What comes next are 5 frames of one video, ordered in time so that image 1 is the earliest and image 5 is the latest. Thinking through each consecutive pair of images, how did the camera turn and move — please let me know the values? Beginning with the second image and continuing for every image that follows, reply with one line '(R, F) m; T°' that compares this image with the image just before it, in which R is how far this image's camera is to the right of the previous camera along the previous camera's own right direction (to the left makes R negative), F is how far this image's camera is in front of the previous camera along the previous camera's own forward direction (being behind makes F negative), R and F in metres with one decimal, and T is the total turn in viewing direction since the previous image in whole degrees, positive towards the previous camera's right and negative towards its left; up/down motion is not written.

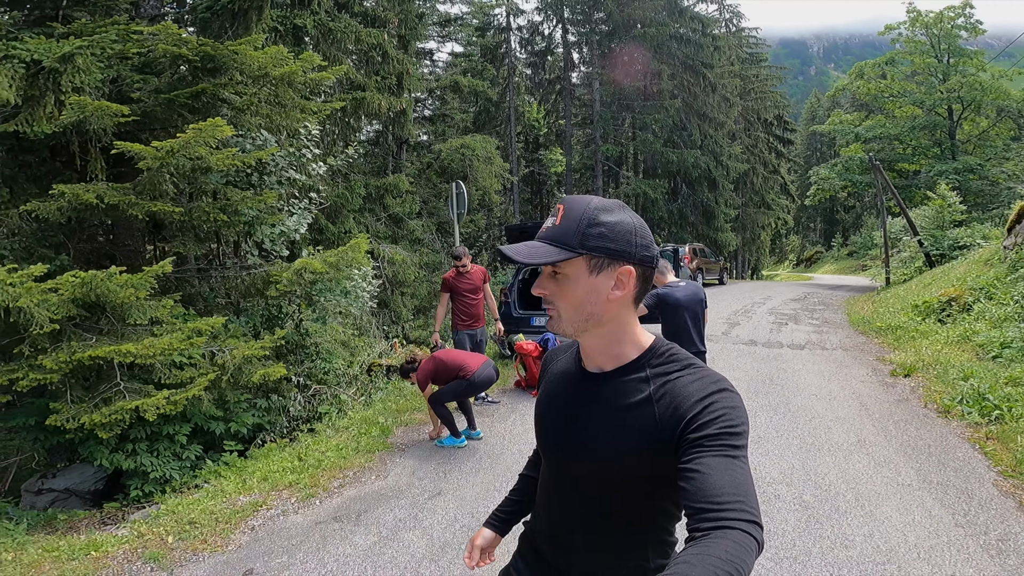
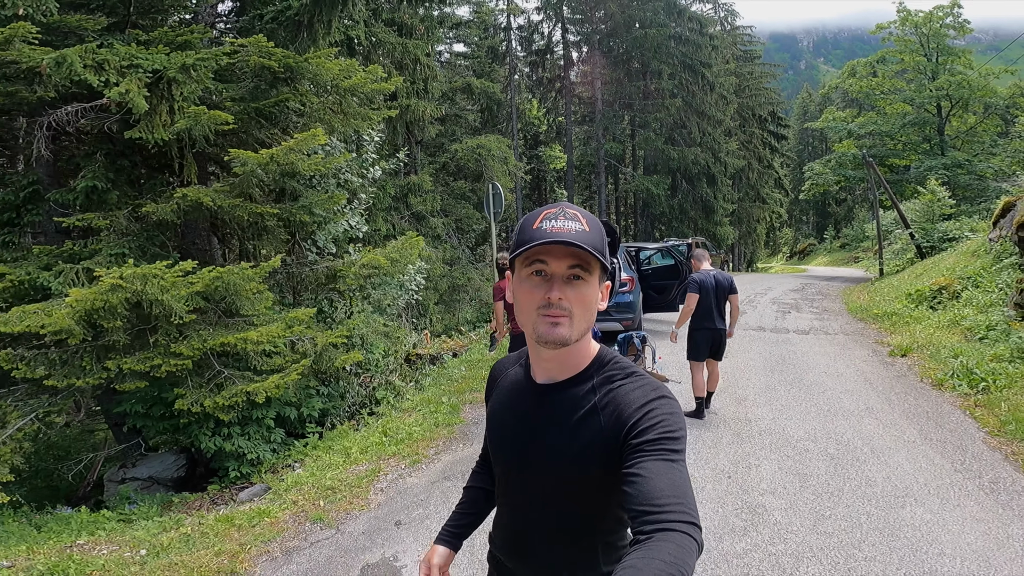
(-0.6, -0.6) m; +1°
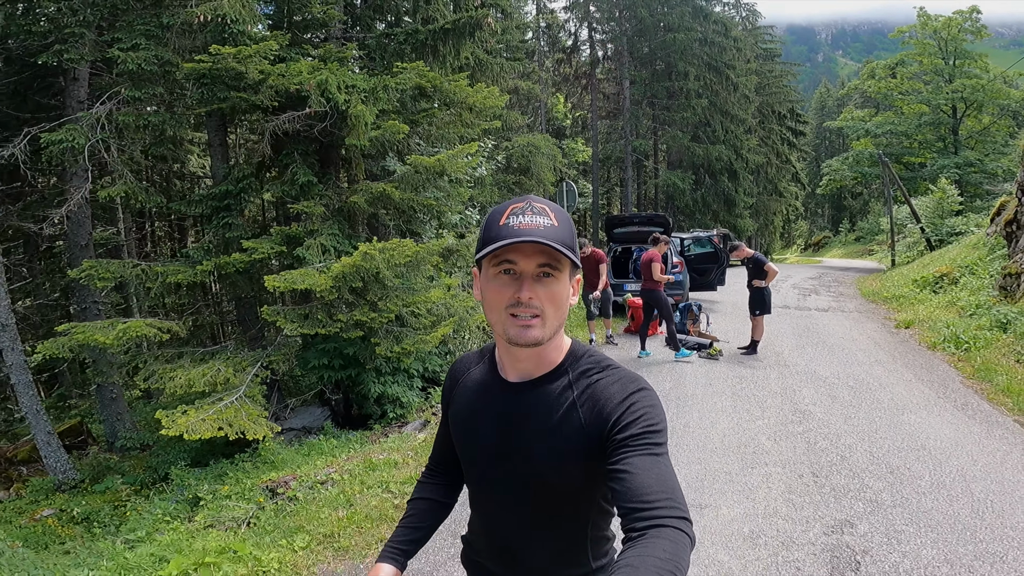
(-1.1, -1.6) m; -1°
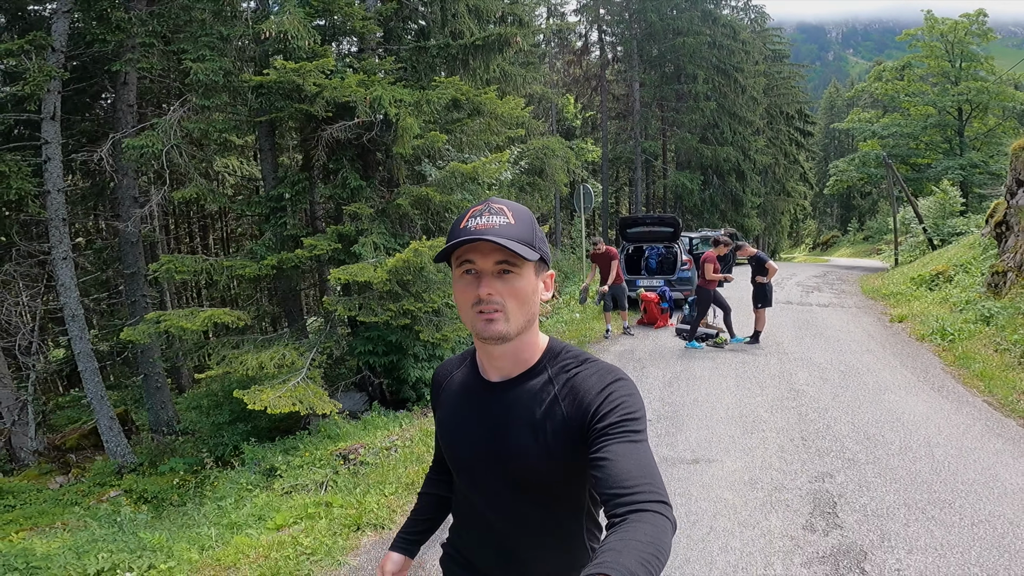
(-0.3, -0.7) m; -1°
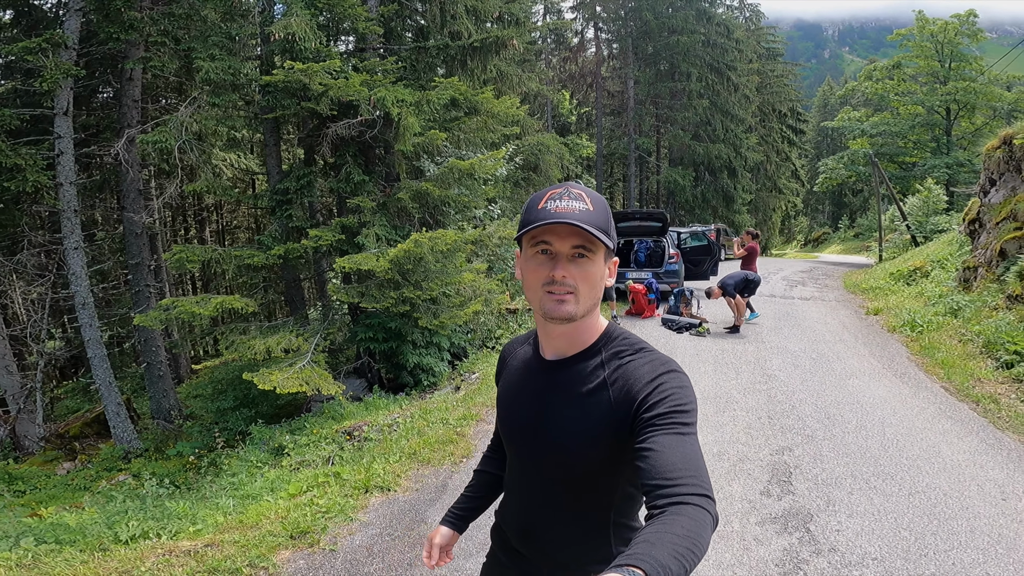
(0.0, -0.4) m; 0°
